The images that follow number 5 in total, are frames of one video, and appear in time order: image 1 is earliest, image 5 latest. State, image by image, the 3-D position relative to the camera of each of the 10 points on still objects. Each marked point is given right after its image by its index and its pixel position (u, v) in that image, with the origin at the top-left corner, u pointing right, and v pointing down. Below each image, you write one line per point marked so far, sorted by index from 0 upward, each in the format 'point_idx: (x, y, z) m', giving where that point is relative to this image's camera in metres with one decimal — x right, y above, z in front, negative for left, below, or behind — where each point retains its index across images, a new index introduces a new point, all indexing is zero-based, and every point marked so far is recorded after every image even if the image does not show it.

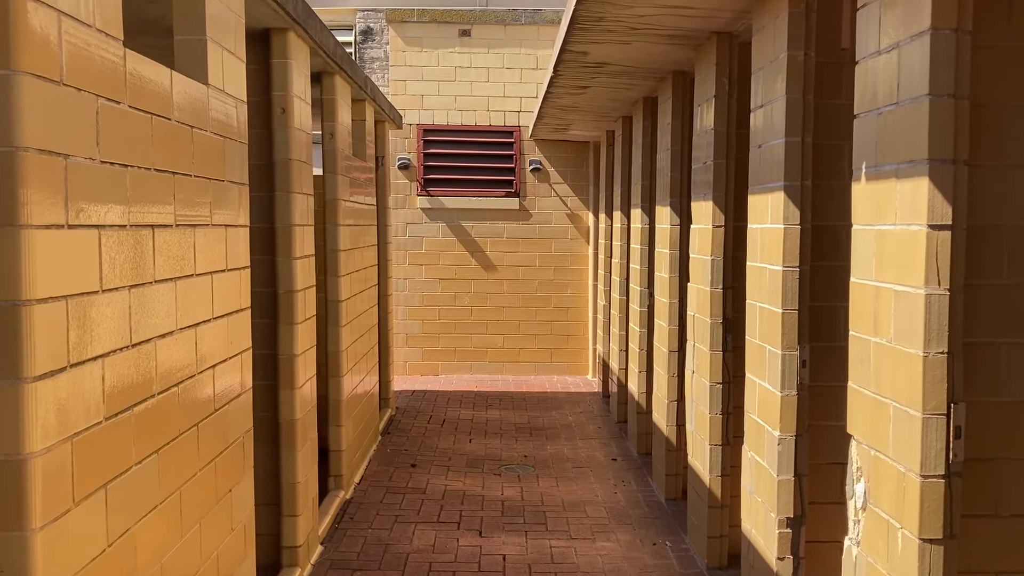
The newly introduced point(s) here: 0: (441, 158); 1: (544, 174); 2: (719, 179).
0: (-0.7, +1.3, +9.1) m
1: (+0.3, +1.2, +9.1) m
2: (+0.9, +0.5, +4.0) m
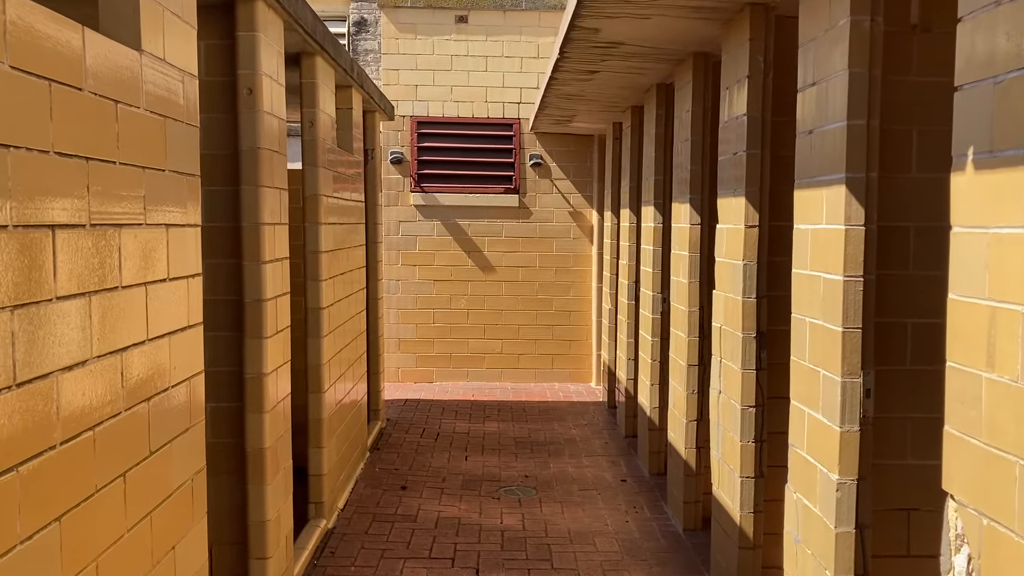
0: (-0.7, +1.3, +8.6) m
1: (+0.3, +1.2, +8.6) m
2: (+1.0, +0.5, +3.5) m
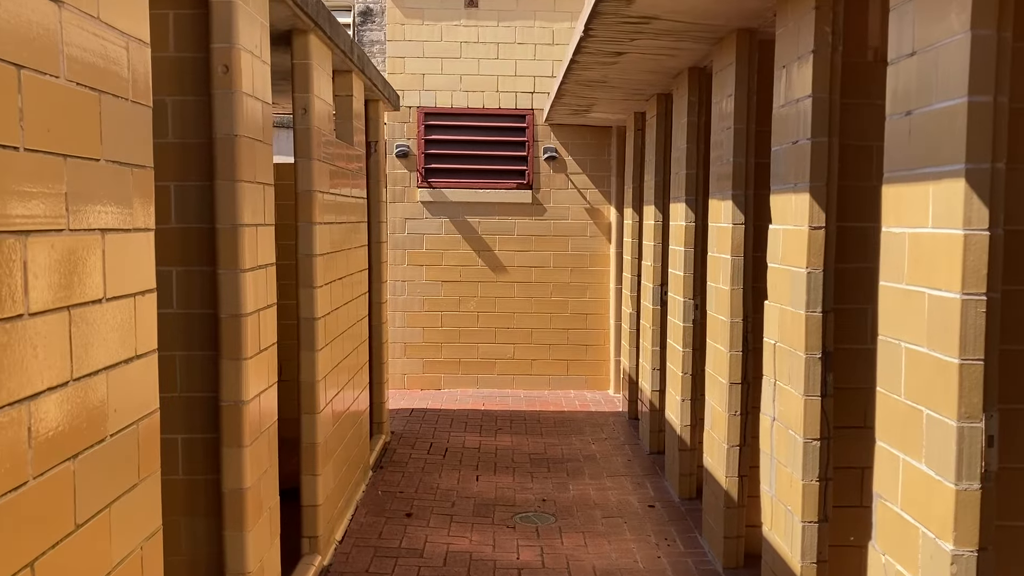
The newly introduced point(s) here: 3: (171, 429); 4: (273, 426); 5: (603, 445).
0: (-0.6, +1.3, +8.0) m
1: (+0.4, +1.1, +8.0) m
2: (+1.0, +0.4, +3.0) m
3: (-1.2, -0.5, +3.1) m
4: (-0.9, -0.5, +3.3) m
5: (+0.7, -1.1, +6.3) m
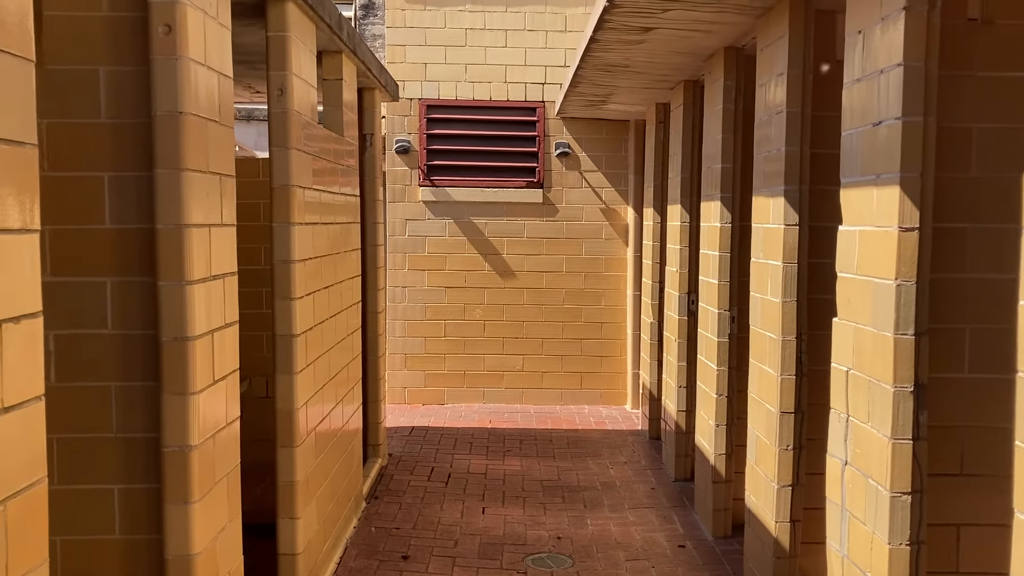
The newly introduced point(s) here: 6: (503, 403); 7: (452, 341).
0: (-0.5, +1.2, +7.4) m
1: (+0.5, +1.1, +7.4) m
2: (+1.1, +0.4, +2.4) m
3: (-1.1, -0.5, +2.5) m
4: (-0.9, -0.6, +2.7) m
5: (+0.7, -1.2, +5.7) m
6: (-0.1, -1.0, +7.7) m
7: (-0.5, -0.5, +7.6) m
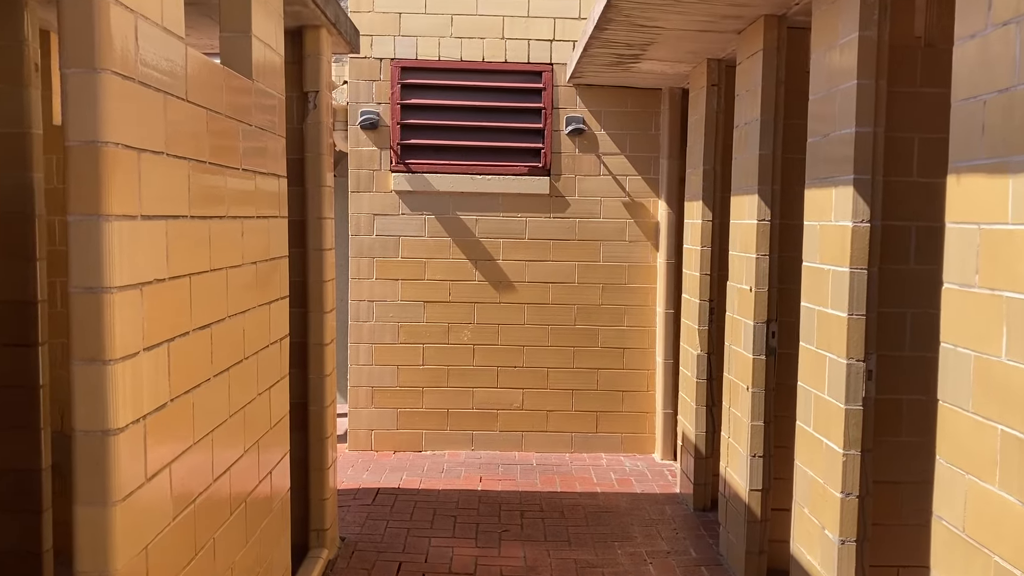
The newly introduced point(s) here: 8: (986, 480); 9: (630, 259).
0: (-0.5, +1.2, +5.8) m
1: (+0.5, +1.0, +5.8) m
2: (+1.1, +0.3, +0.7) m
3: (-1.1, -0.6, +0.8) m
4: (-0.8, -0.7, +1.1) m
5: (+0.7, -1.3, +4.1) m
6: (-0.1, -1.1, +6.0) m
7: (-0.5, -0.6, +5.9) m
8: (+1.1, -0.4, +2.0) m
9: (+0.8, +0.2, +5.9) m
